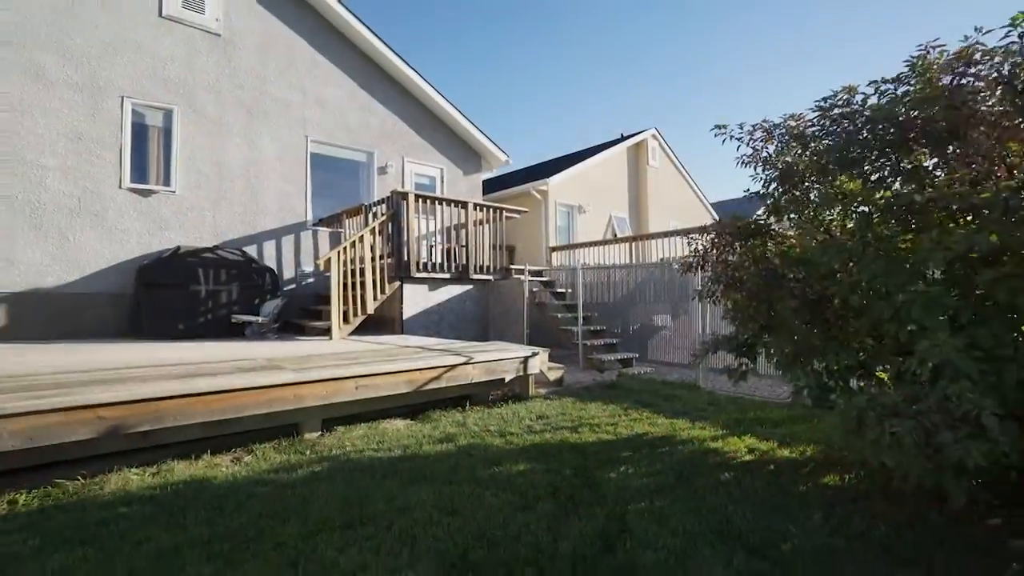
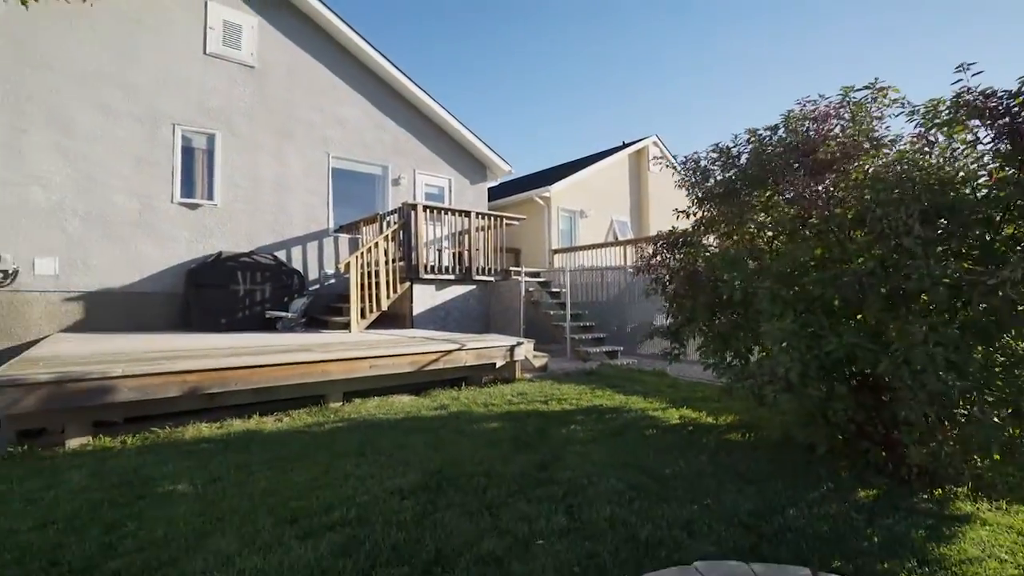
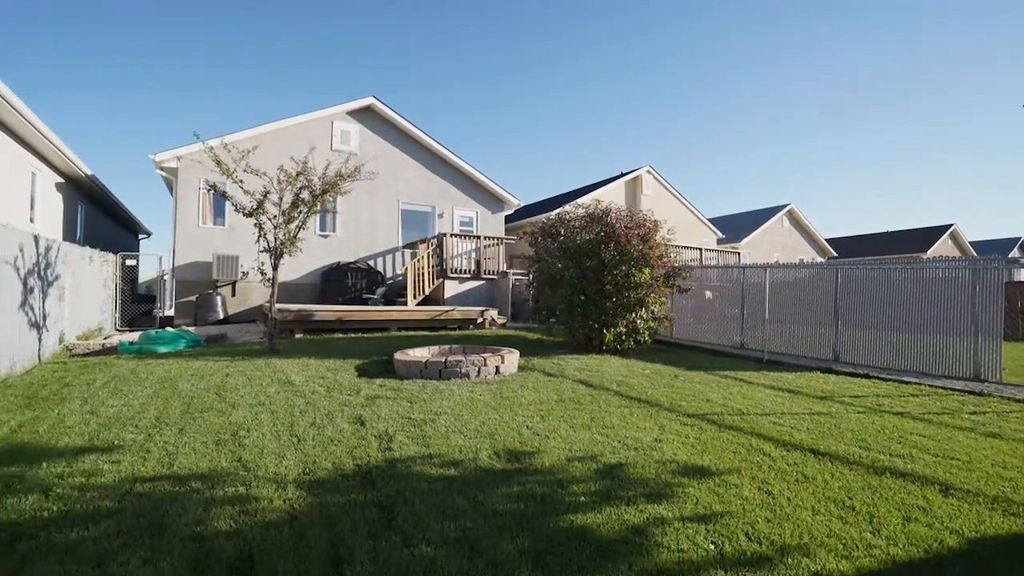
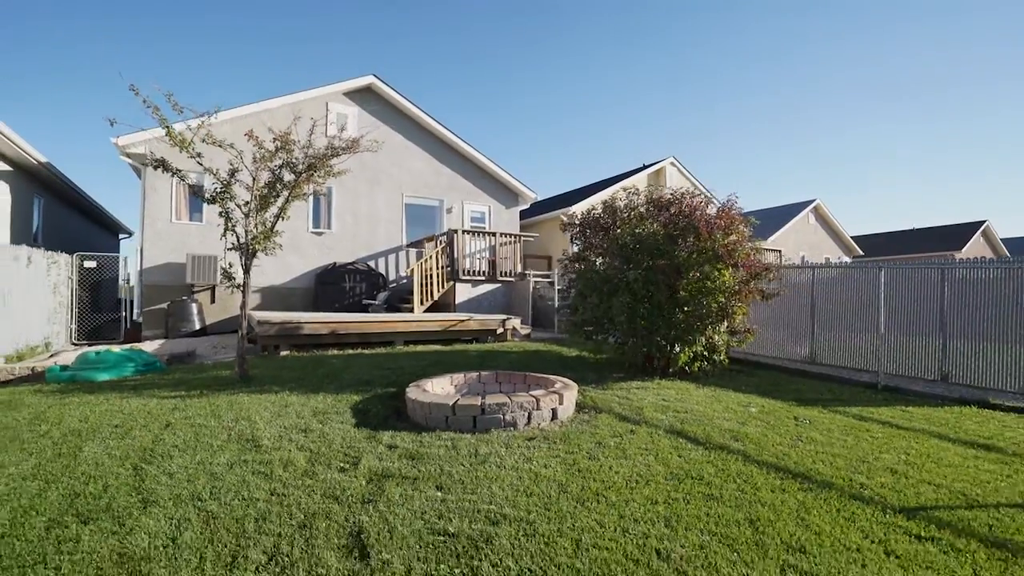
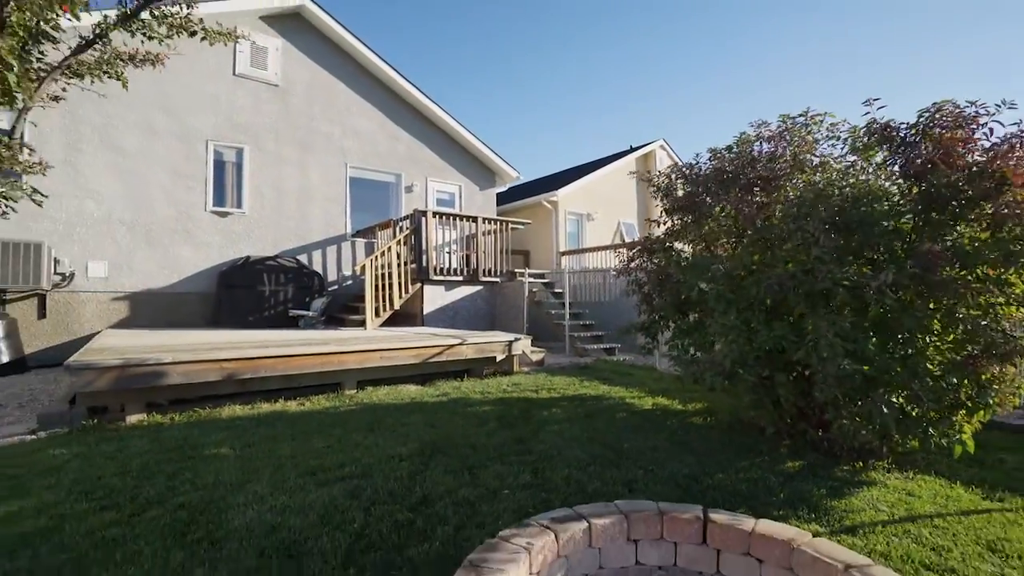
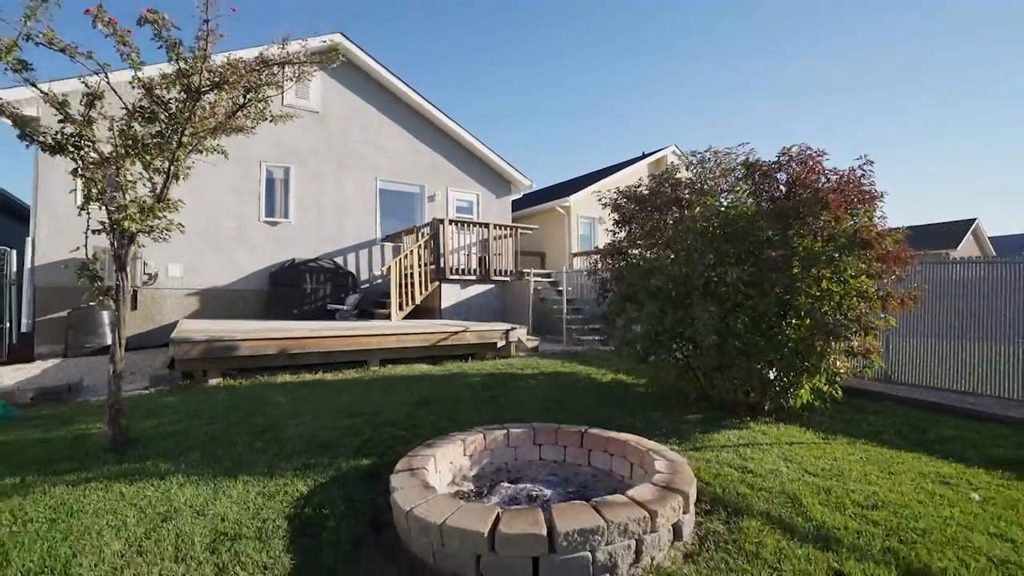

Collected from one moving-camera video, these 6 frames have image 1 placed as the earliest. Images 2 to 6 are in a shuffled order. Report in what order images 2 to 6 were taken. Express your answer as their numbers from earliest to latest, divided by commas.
2, 5, 6, 4, 3
